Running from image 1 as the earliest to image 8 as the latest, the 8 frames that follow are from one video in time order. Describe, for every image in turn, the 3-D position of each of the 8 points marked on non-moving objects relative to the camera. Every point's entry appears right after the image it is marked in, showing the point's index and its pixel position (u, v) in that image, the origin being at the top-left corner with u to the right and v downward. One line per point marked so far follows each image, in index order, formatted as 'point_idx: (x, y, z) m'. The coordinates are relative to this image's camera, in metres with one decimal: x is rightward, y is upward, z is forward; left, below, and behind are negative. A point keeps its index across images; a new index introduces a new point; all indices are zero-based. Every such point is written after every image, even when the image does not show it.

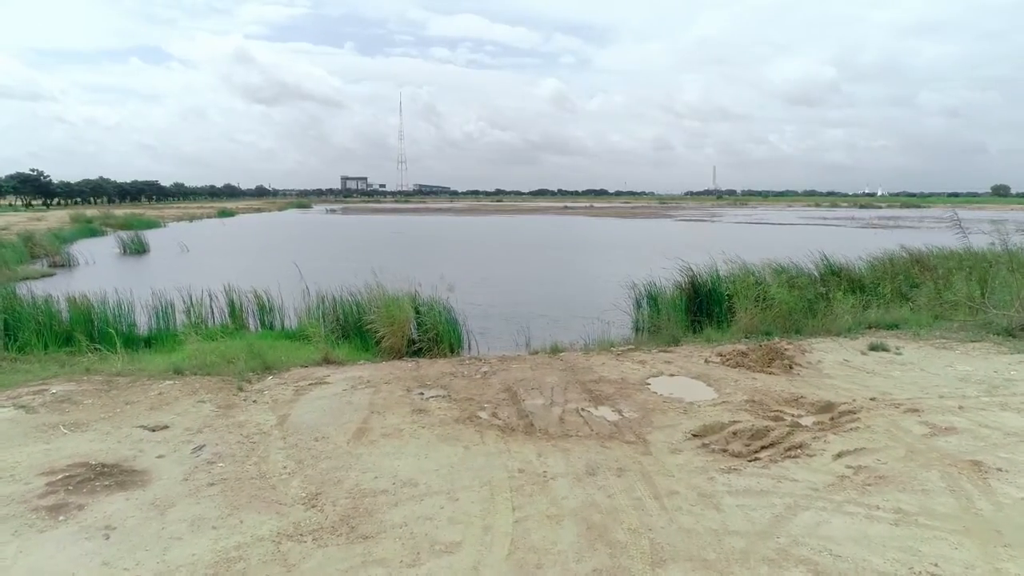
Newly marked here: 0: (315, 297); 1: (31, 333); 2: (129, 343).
0: (-2.9, -0.1, +12.3) m
1: (-6.0, -0.5, +10.4) m
2: (-4.9, -0.7, +10.6) m
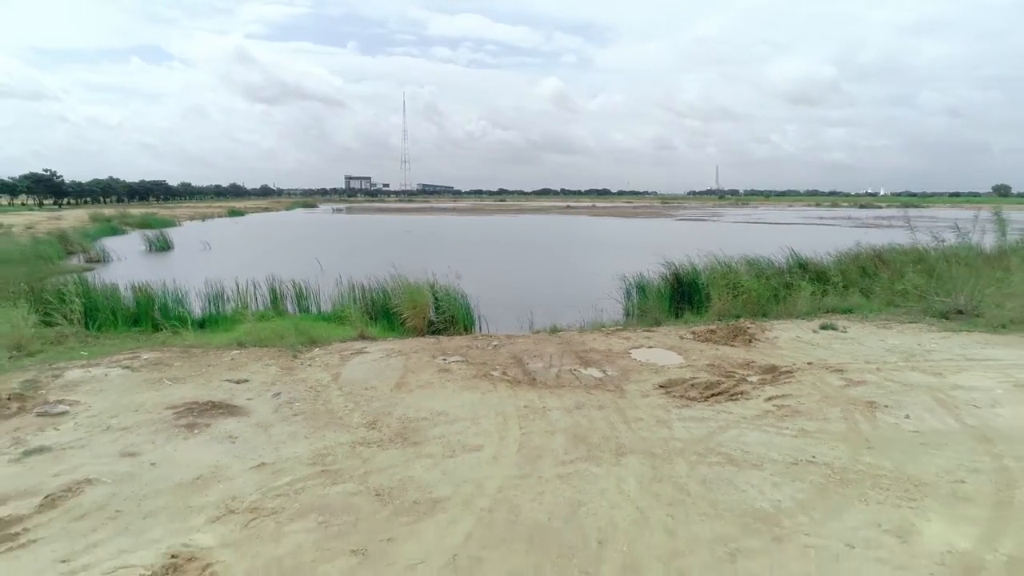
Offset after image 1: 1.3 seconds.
0: (-2.8, 0.0, +14.1) m
1: (-5.9, -0.3, +12.3) m
2: (-4.8, -0.5, +12.5) m
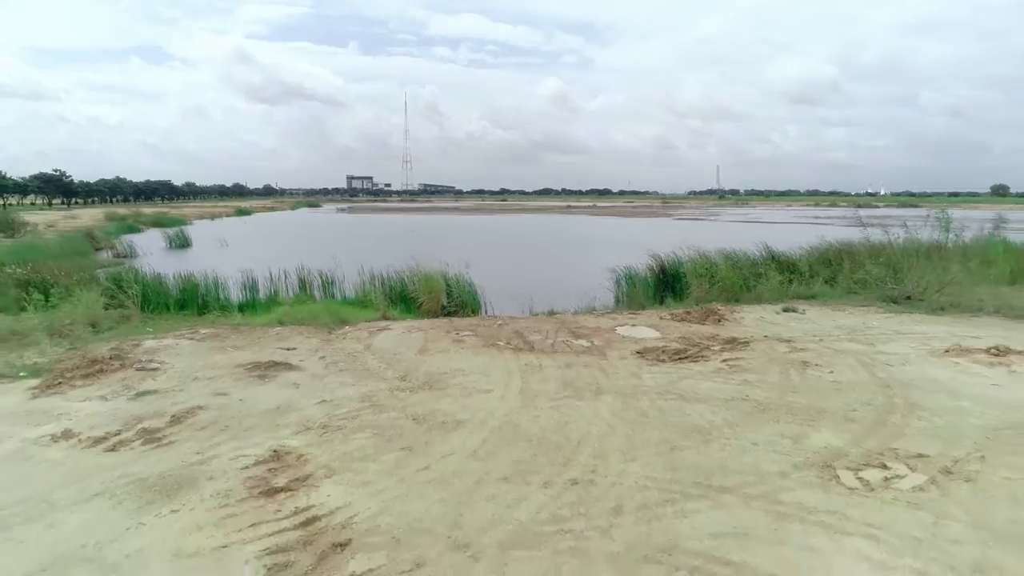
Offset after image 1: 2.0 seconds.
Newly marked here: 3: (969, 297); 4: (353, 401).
0: (-2.8, +0.2, +15.9) m
1: (-5.9, -0.1, +14.0) m
2: (-4.8, -0.3, +14.2) m
3: (+7.7, -0.2, +14.1) m
4: (-1.4, -1.0, +7.6) m
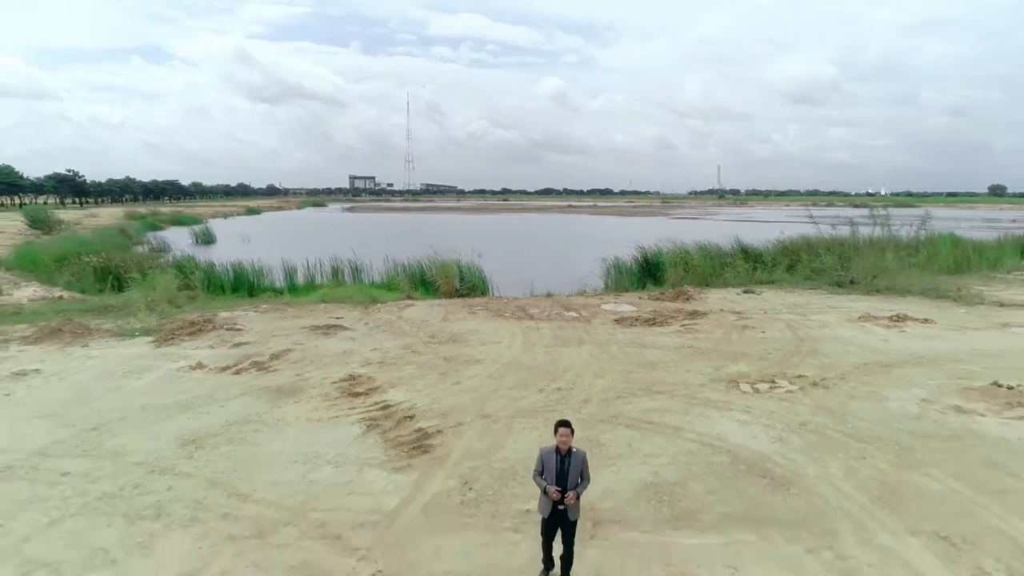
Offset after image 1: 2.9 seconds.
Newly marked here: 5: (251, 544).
0: (-2.7, +0.5, +18.4) m
1: (-5.8, +0.2, +16.6) m
2: (-4.7, 0.0, +16.8) m
3: (+7.8, +0.1, +16.6) m
4: (-1.4, -0.7, +10.1) m
5: (-1.4, -1.3, +4.4) m
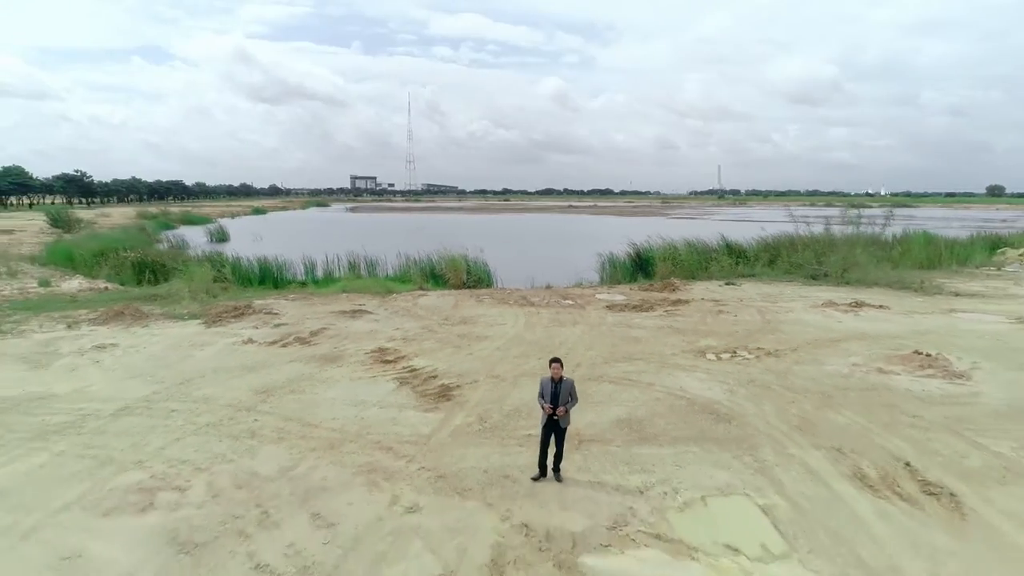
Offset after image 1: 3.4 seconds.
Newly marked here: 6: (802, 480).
0: (-2.7, +0.7, +20.0) m
1: (-5.8, +0.4, +18.2) m
2: (-4.6, +0.2, +18.4) m
3: (+7.8, +0.3, +18.2) m
4: (-1.3, -0.5, +11.7) m
5: (-1.3, -1.1, +5.9) m
6: (+1.9, -1.2, +5.4) m
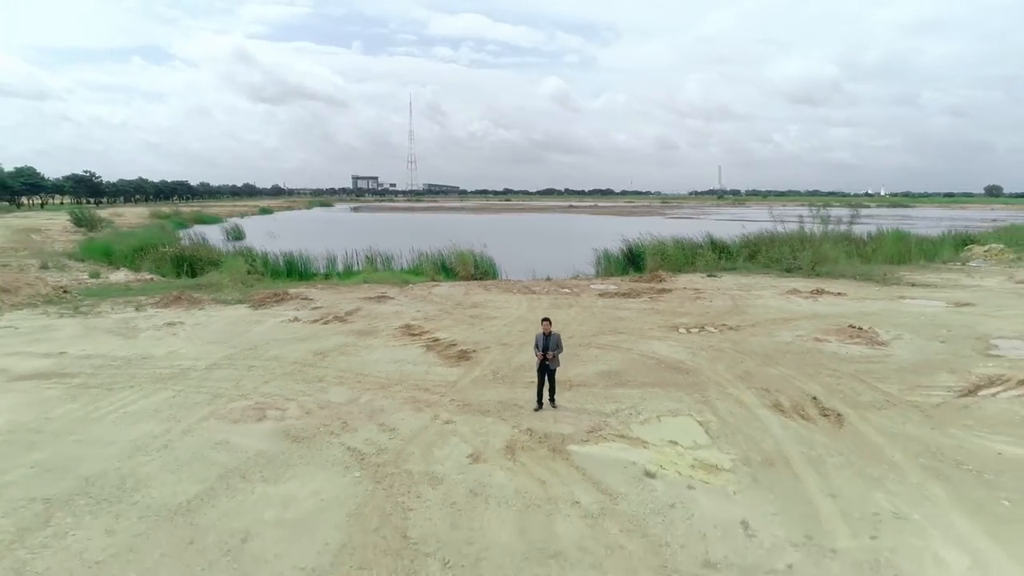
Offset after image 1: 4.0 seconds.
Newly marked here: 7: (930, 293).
0: (-2.6, +0.9, +21.9) m
1: (-5.7, +0.6, +20.1) m
2: (-4.6, +0.4, +20.3) m
3: (+7.9, +0.5, +20.1) m
4: (-1.3, -0.4, +13.6) m
5: (-1.2, -1.0, +7.9) m
6: (+1.9, -1.0, +7.3) m
7: (+8.1, -0.1, +16.3) m
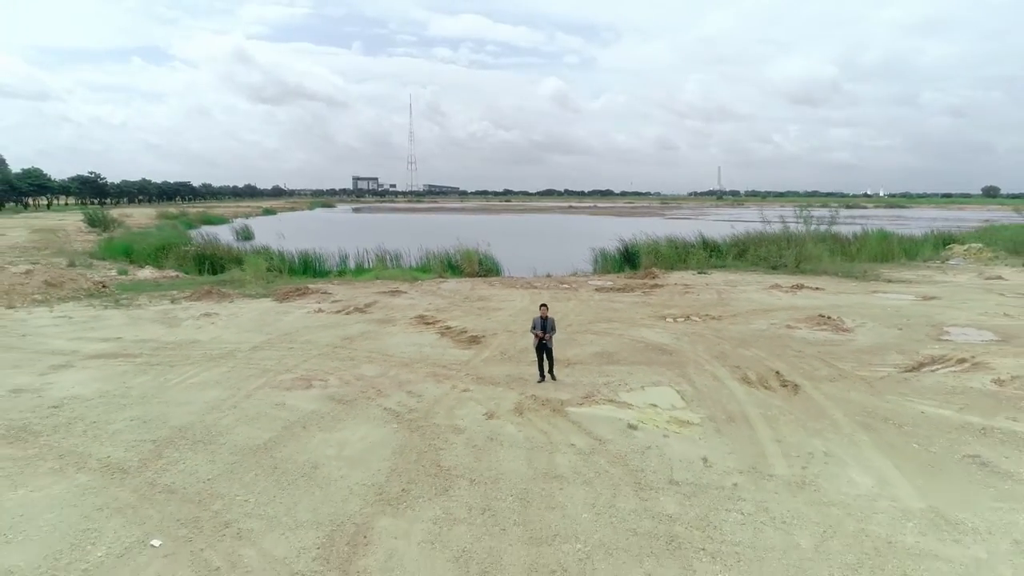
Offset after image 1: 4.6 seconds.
0: (-2.5, +1.0, +23.2) m
1: (-5.6, +0.7, +21.4) m
2: (-4.5, +0.5, +21.6) m
3: (+8.0, +0.6, +21.4) m
4: (-1.2, -0.3, +14.9) m
5: (-1.2, -0.9, +9.1) m
6: (+2.0, -0.9, +8.6) m
7: (+8.2, 0.0, +17.5) m
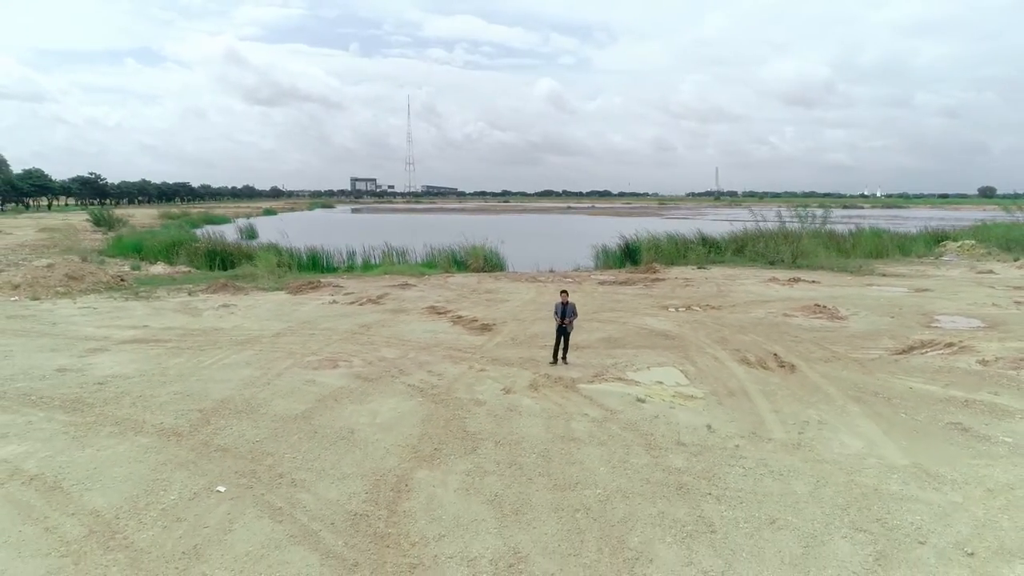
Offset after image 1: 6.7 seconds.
0: (-2.4, +1.1, +23.7) m
1: (-5.5, +0.8, +21.9) m
2: (-4.4, +0.6, +22.1) m
3: (+8.1, +0.7, +21.9) m
4: (-1.1, -0.1, +15.4) m
5: (-1.0, -0.7, +9.6) m
6: (+2.1, -0.8, +9.1) m
7: (+8.3, +0.1, +18.1) m
